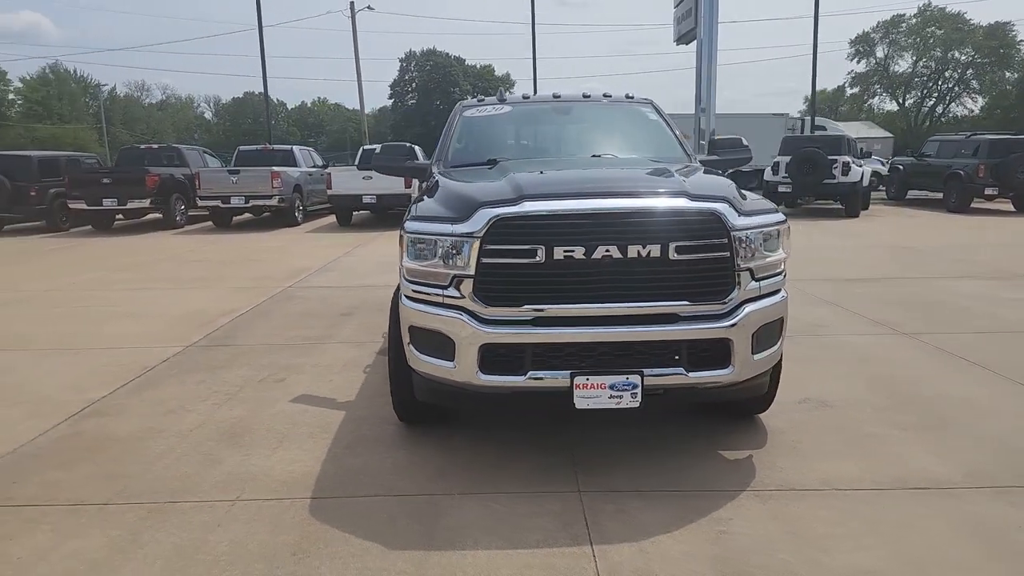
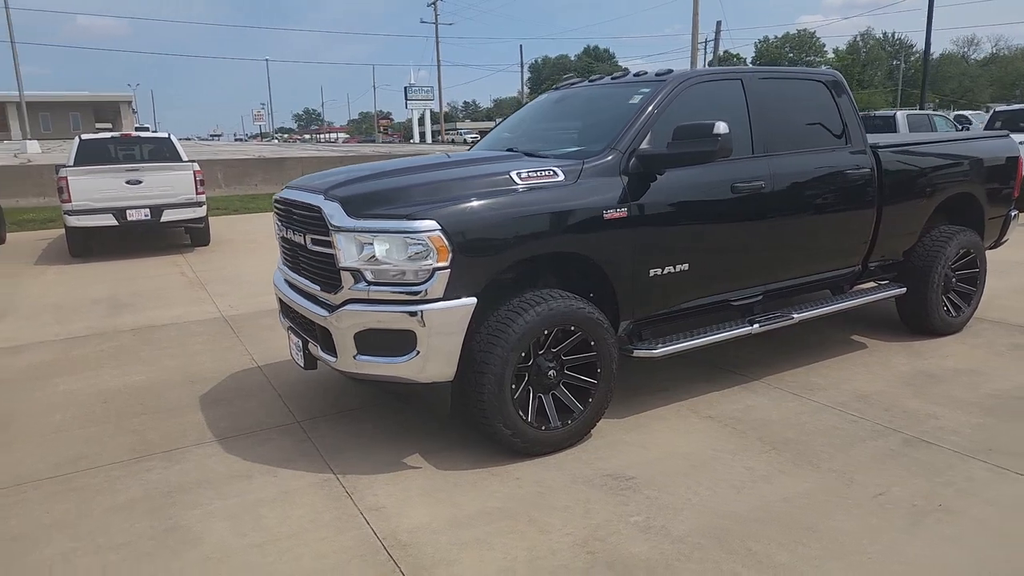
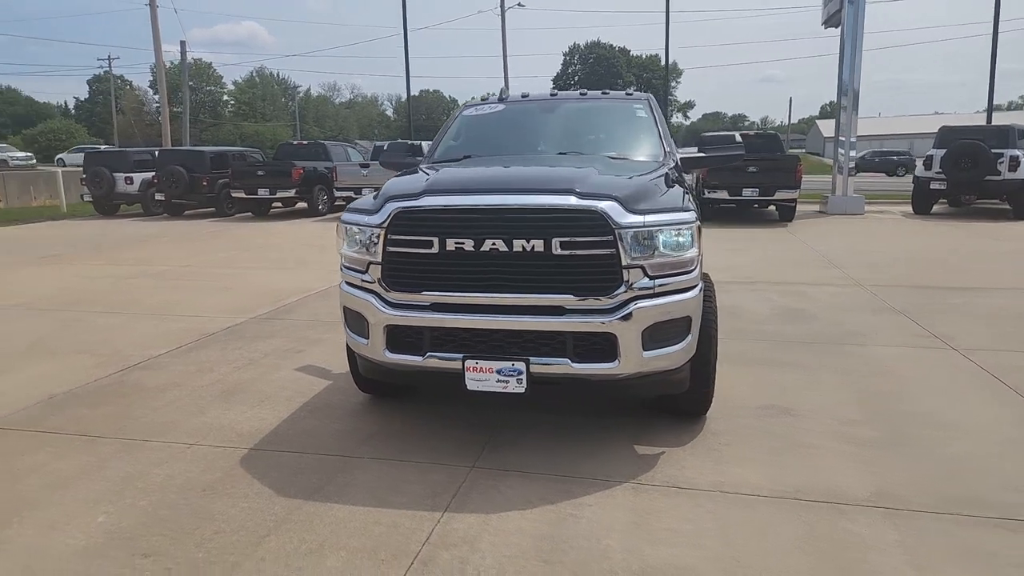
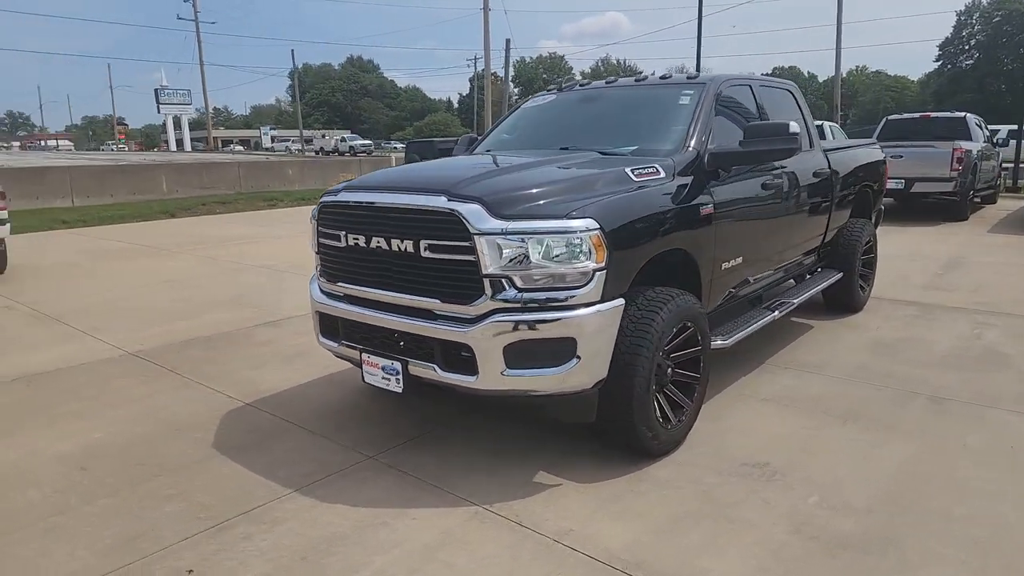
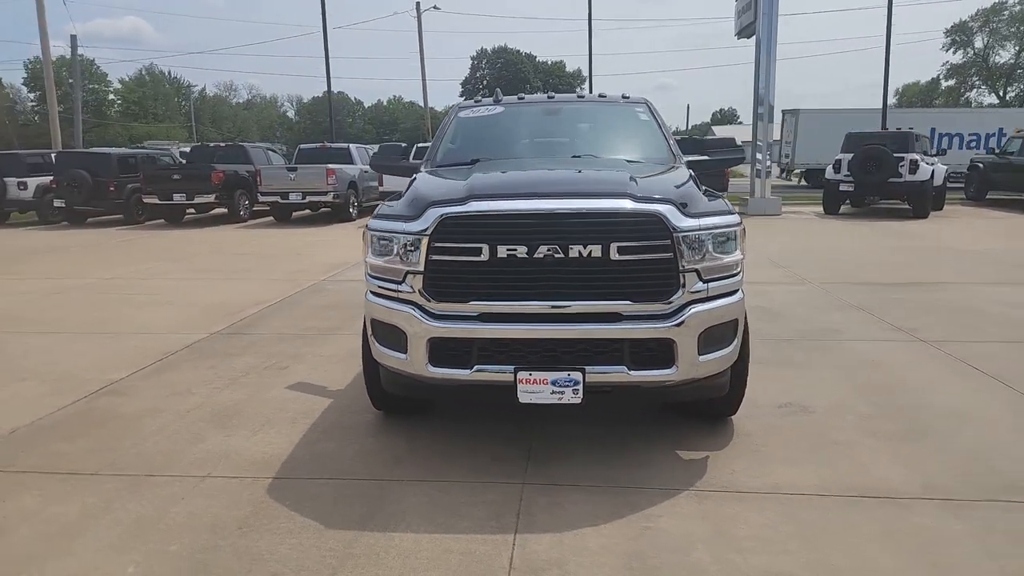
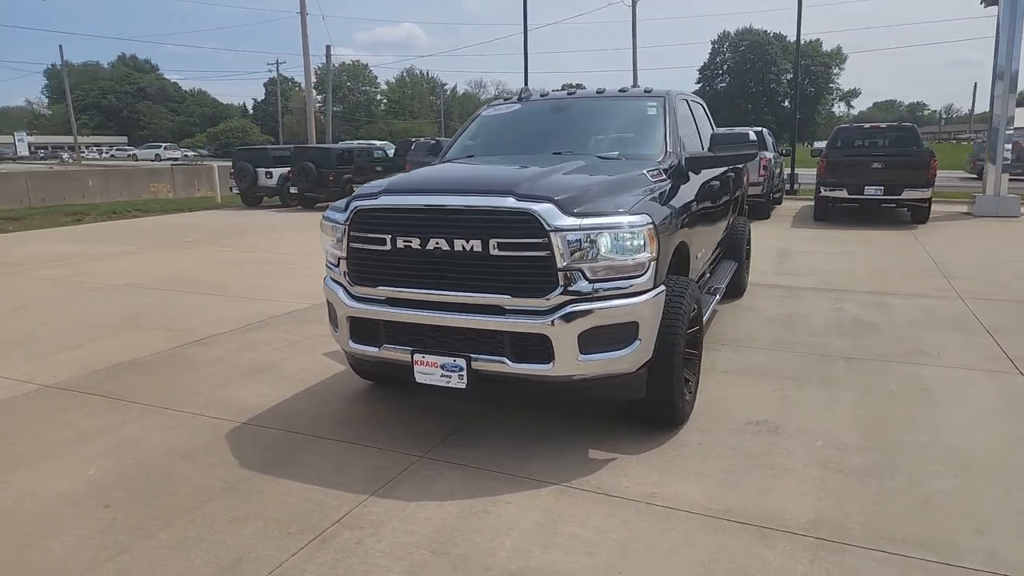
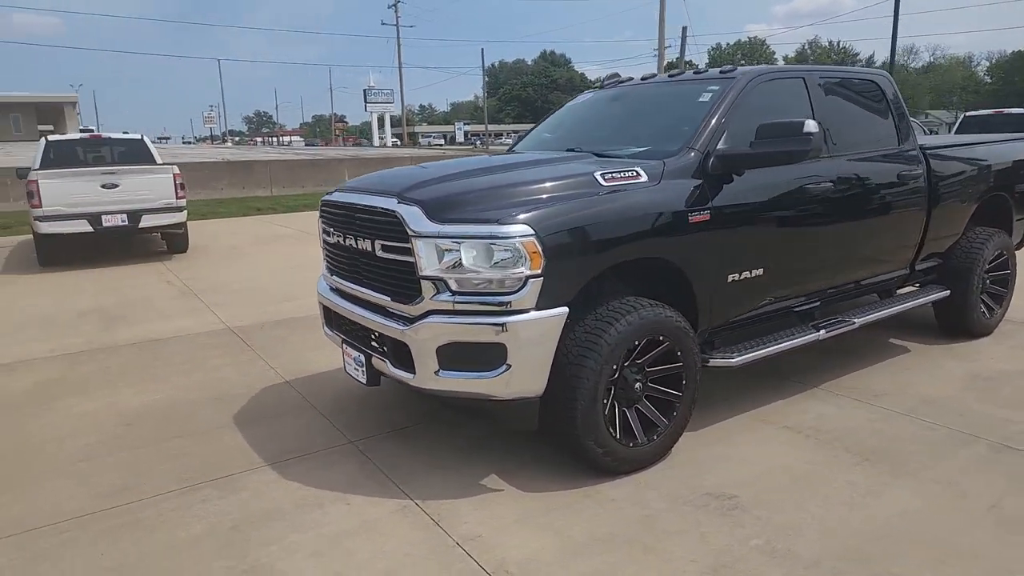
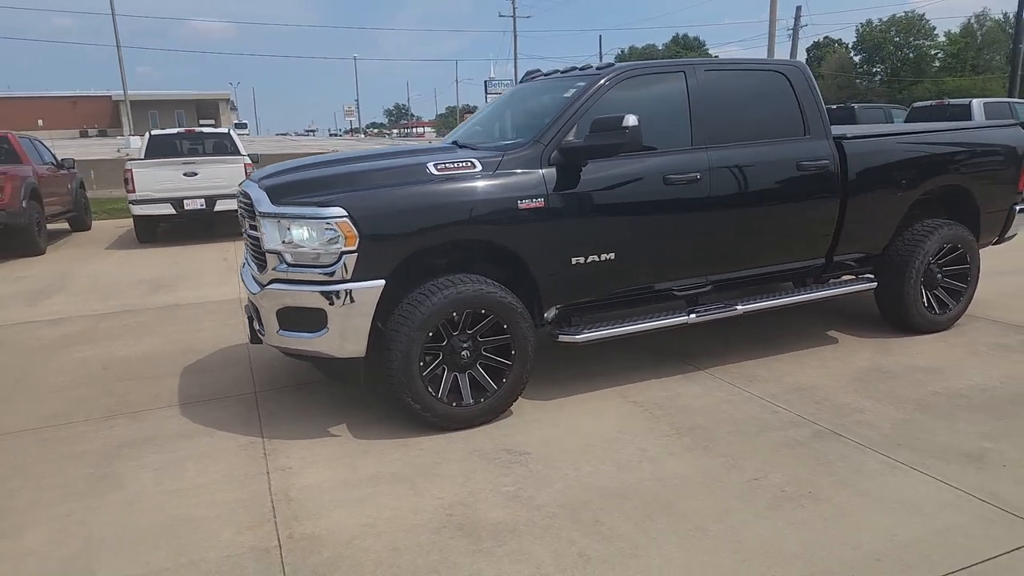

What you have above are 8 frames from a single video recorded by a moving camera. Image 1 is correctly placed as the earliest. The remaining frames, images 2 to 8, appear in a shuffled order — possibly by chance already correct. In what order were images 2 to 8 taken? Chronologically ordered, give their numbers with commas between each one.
5, 3, 6, 4, 7, 2, 8
